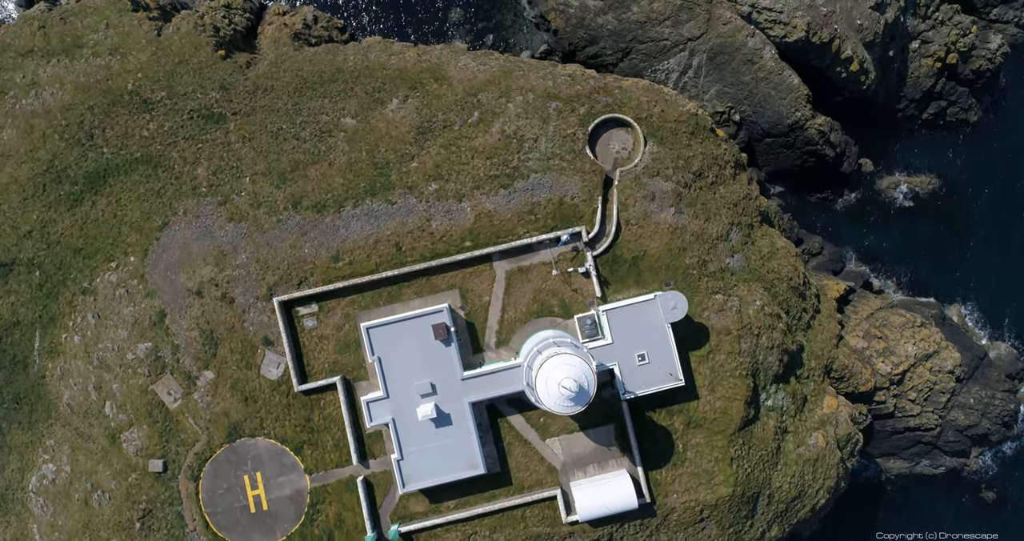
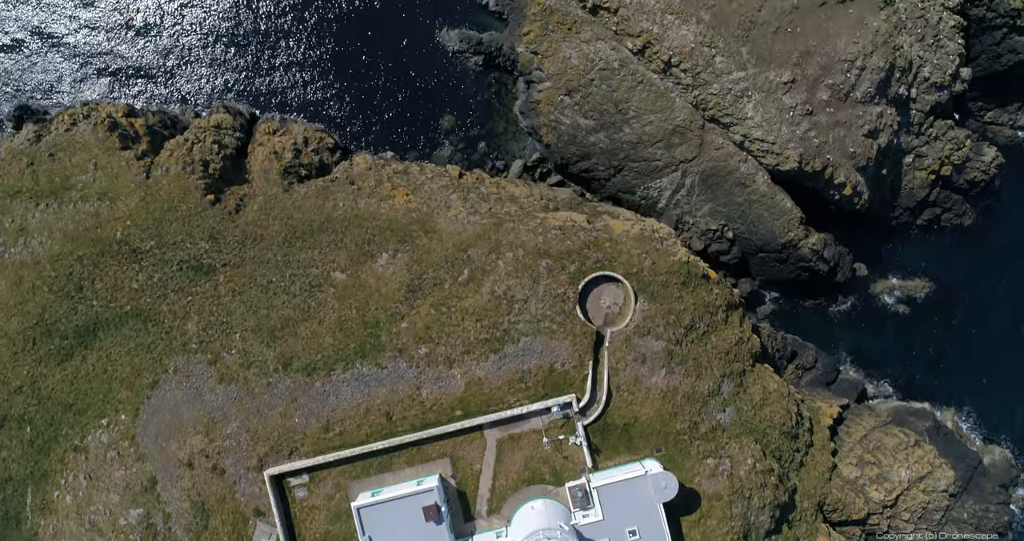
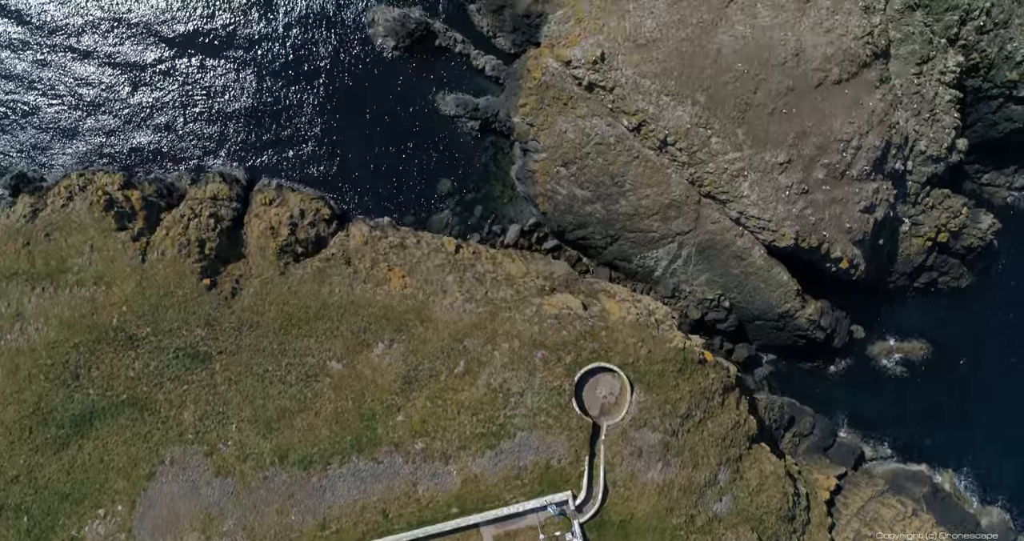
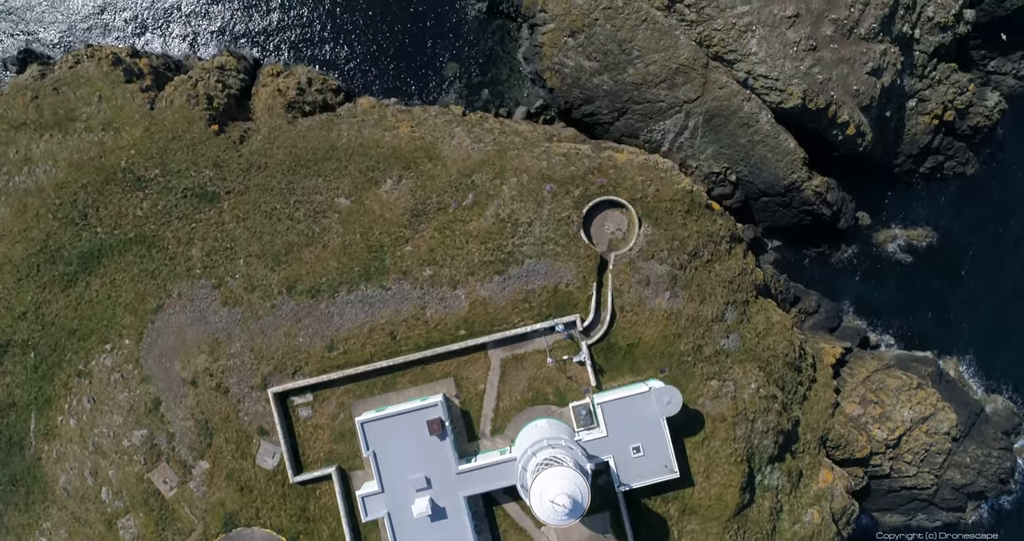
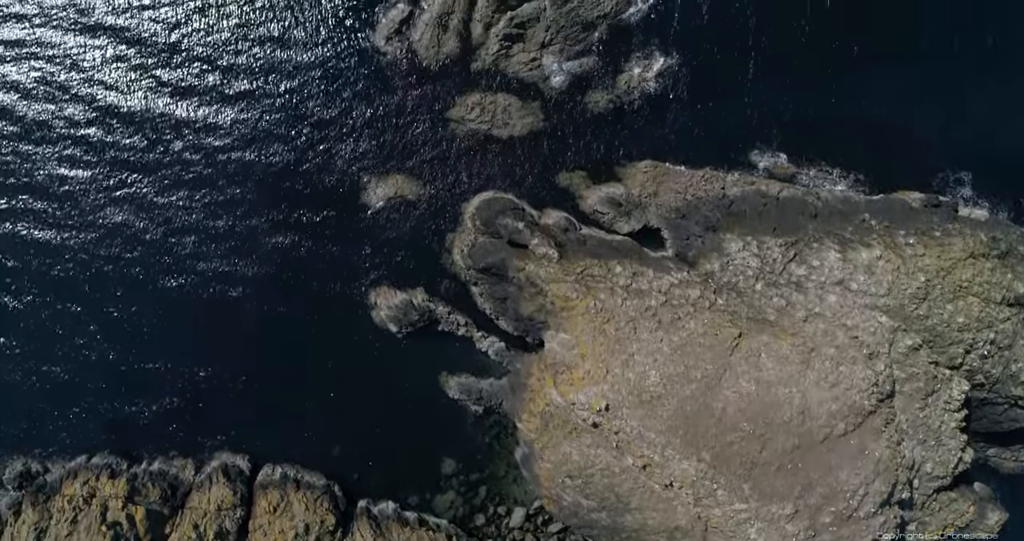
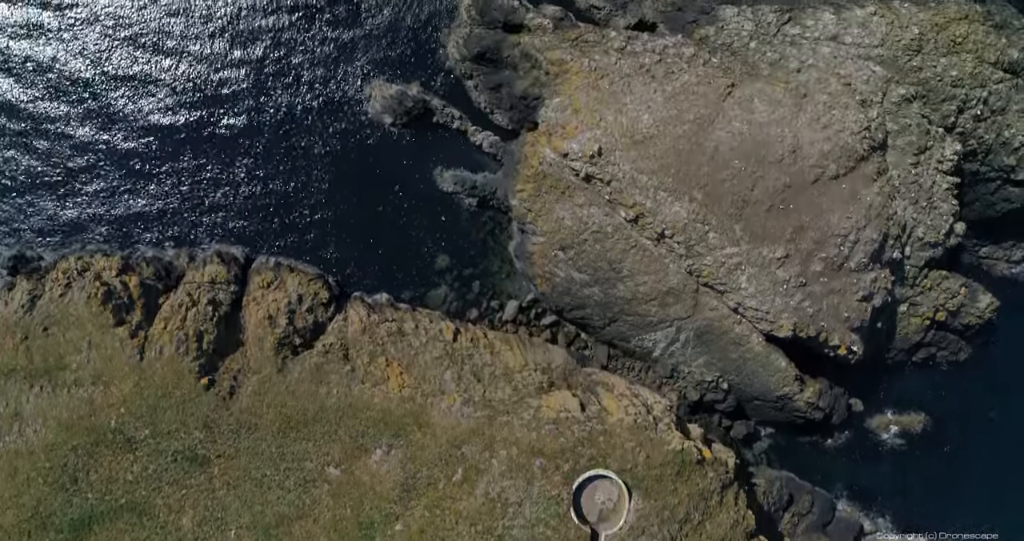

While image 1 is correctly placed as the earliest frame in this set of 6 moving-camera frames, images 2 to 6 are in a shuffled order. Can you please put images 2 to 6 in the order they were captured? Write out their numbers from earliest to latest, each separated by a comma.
4, 2, 3, 6, 5
